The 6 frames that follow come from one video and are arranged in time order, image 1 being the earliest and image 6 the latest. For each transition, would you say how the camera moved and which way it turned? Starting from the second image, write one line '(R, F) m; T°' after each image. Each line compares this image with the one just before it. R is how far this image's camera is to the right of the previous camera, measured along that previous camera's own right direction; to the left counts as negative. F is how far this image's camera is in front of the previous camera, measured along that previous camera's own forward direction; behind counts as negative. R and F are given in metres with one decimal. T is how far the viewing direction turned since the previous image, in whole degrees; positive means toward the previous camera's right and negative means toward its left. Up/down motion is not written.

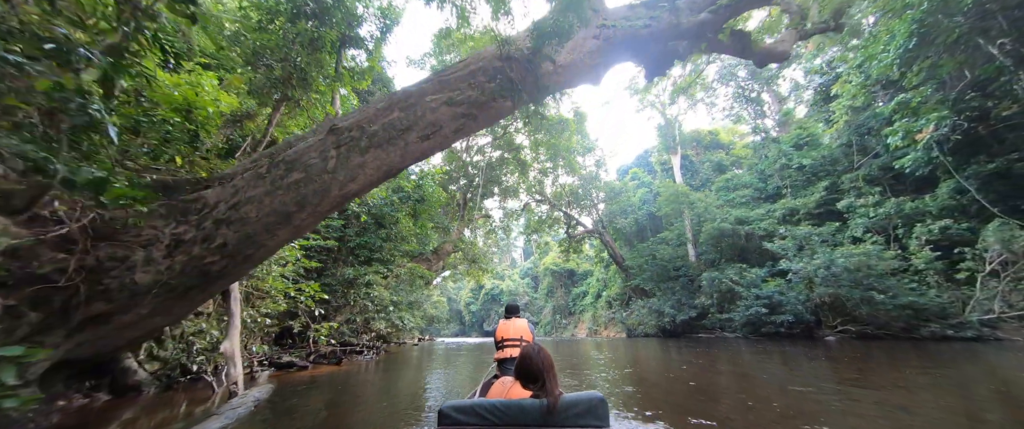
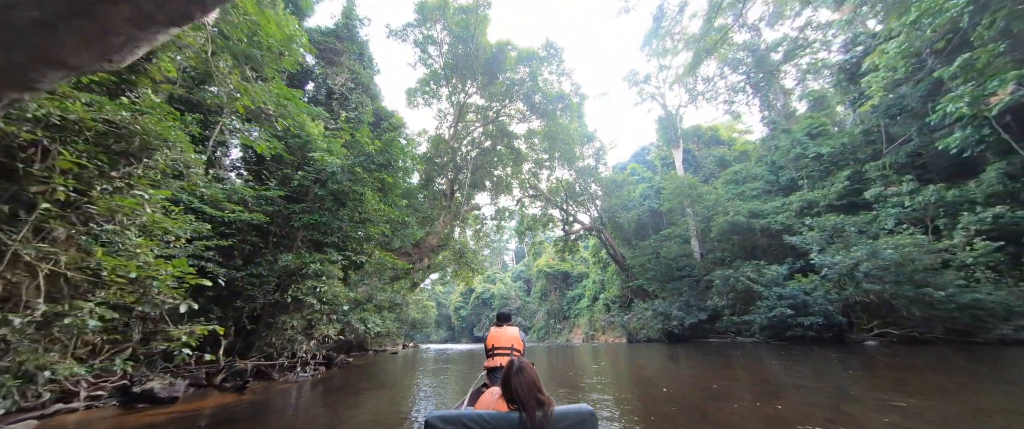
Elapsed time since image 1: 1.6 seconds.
(-0.1, +1.4) m; +2°
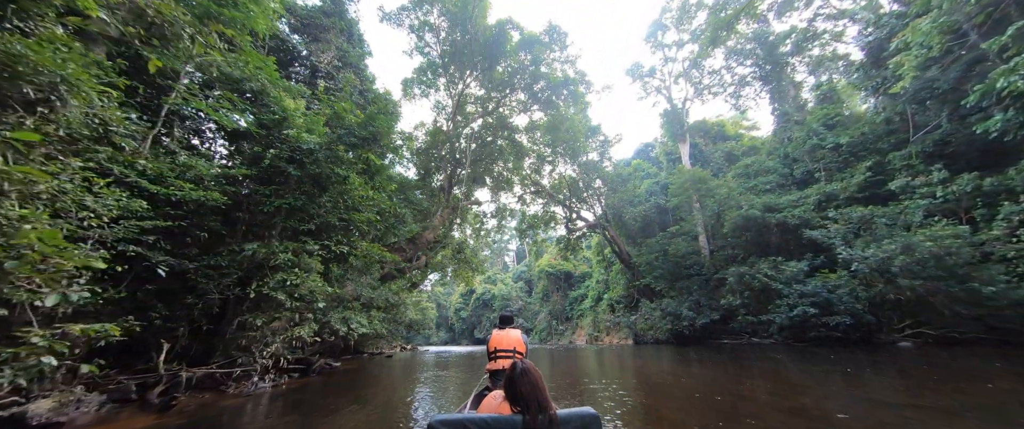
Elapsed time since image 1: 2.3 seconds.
(0.0, +0.7) m; 0°
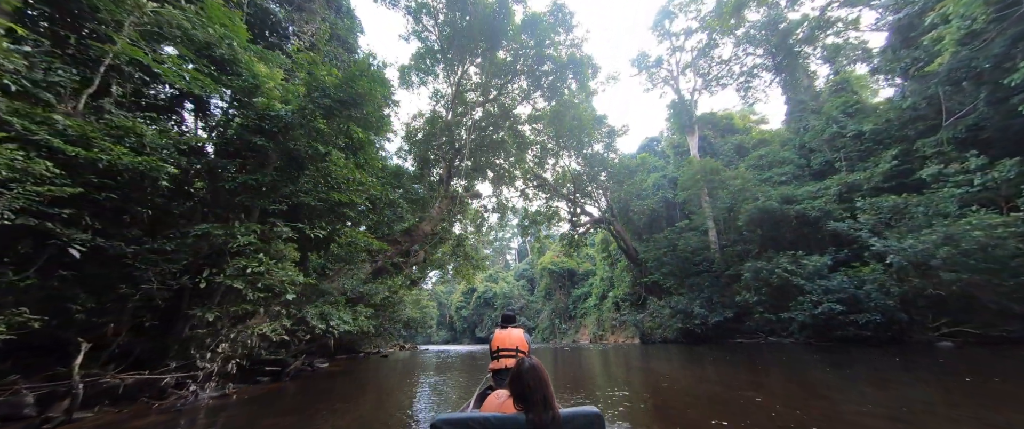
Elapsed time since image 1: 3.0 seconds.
(0.0, +0.6) m; 0°
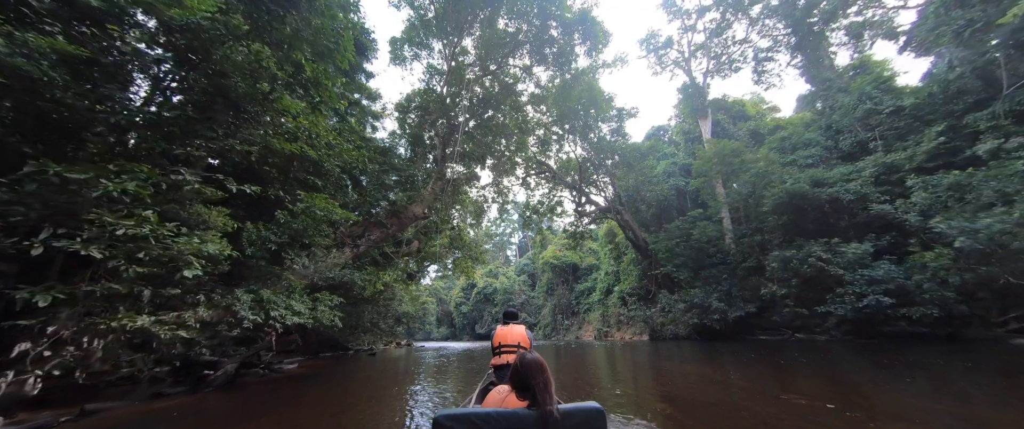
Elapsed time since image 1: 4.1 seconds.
(0.0, +1.0) m; 0°
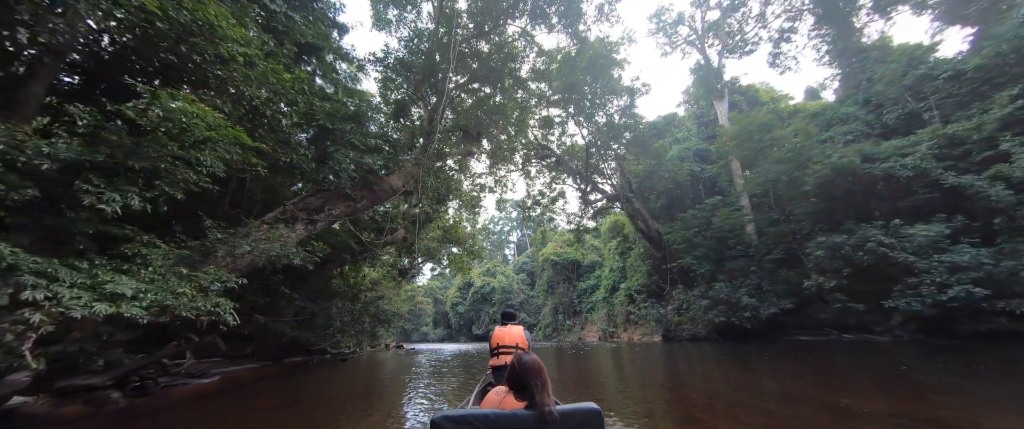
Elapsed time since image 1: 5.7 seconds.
(0.0, +1.5) m; 0°
